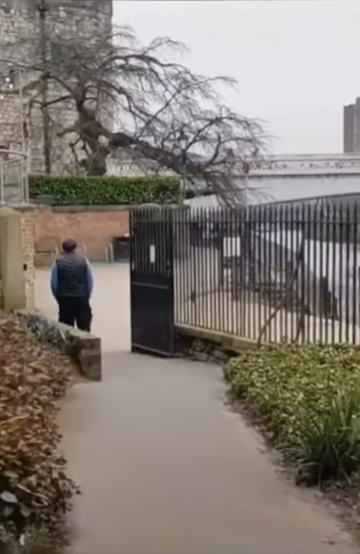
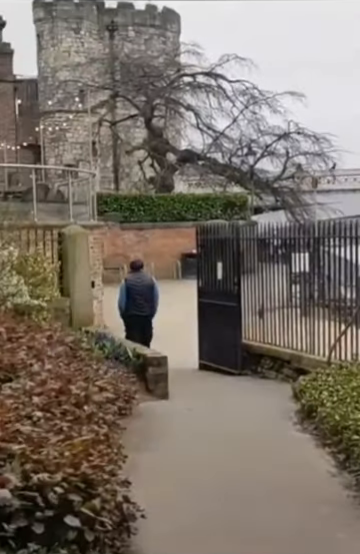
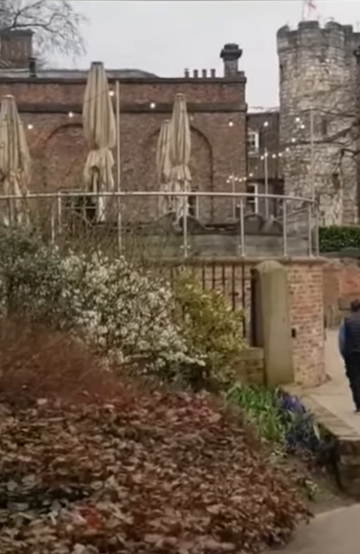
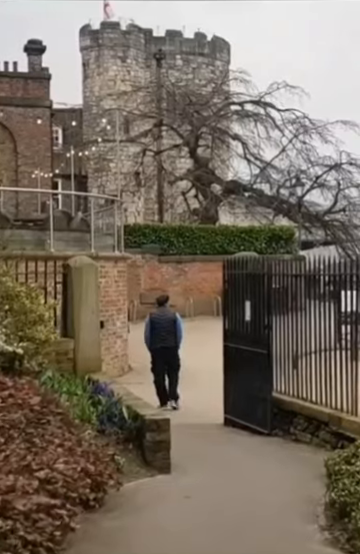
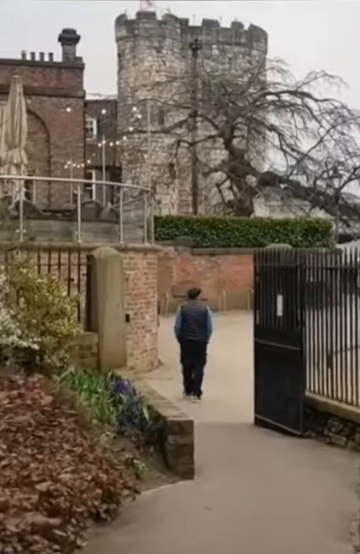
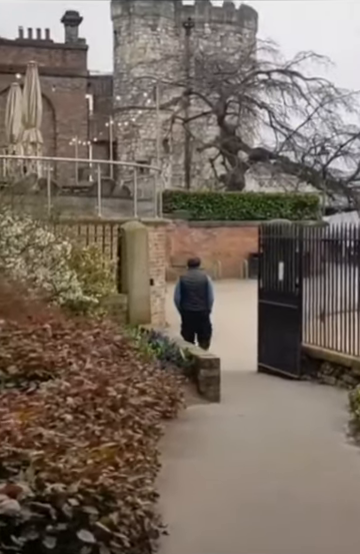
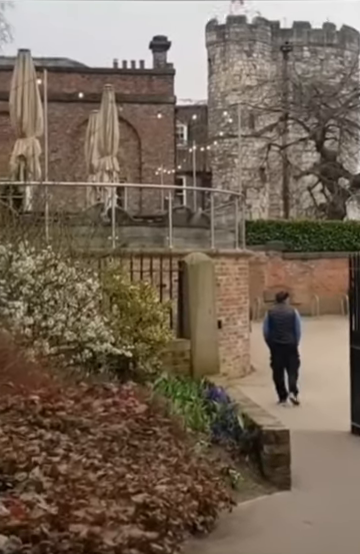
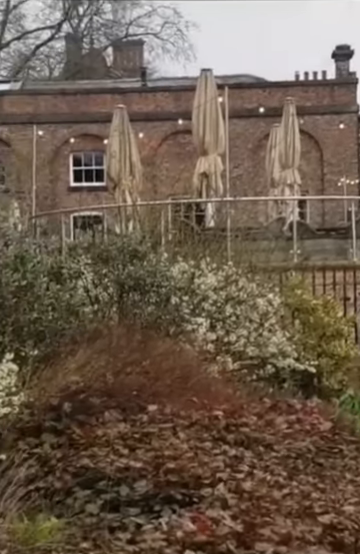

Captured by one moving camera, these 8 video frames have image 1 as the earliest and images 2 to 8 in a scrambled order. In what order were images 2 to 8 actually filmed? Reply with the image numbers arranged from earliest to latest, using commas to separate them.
2, 6, 4, 5, 7, 3, 8
